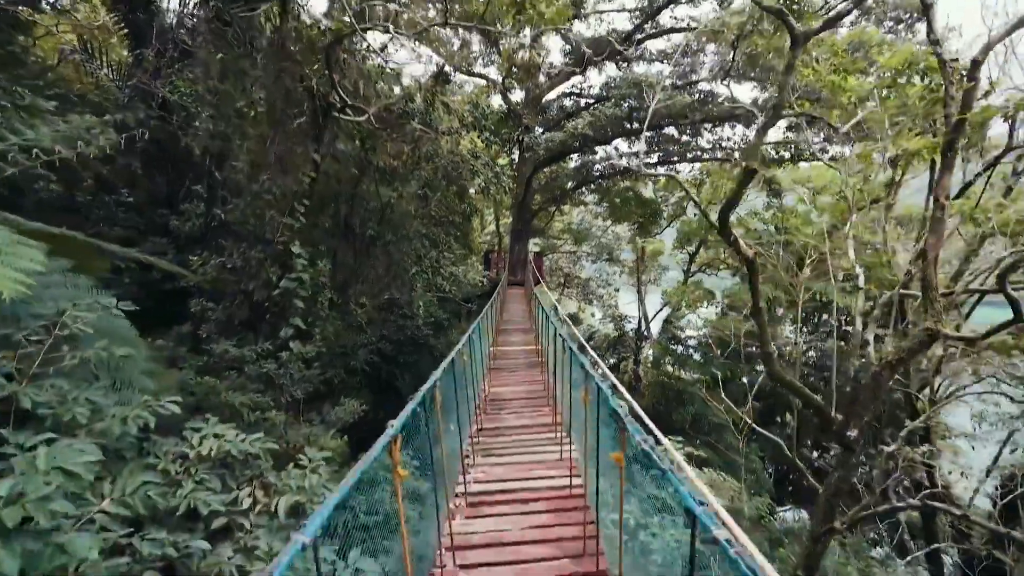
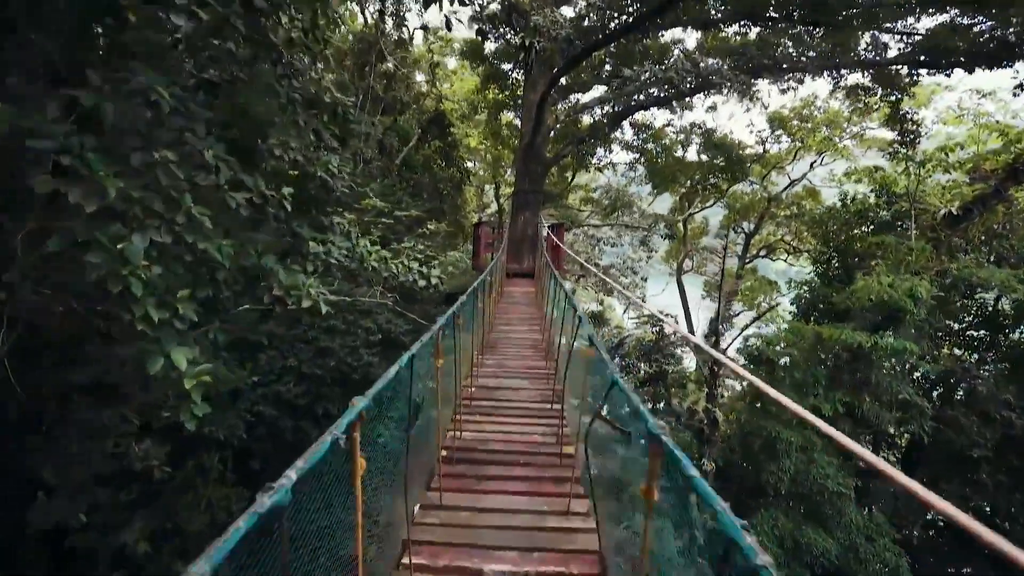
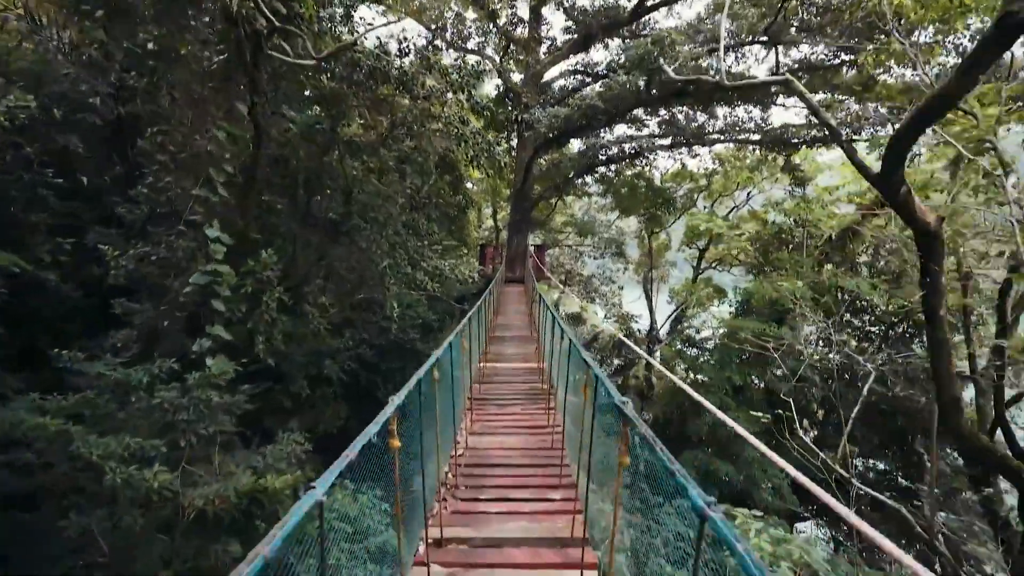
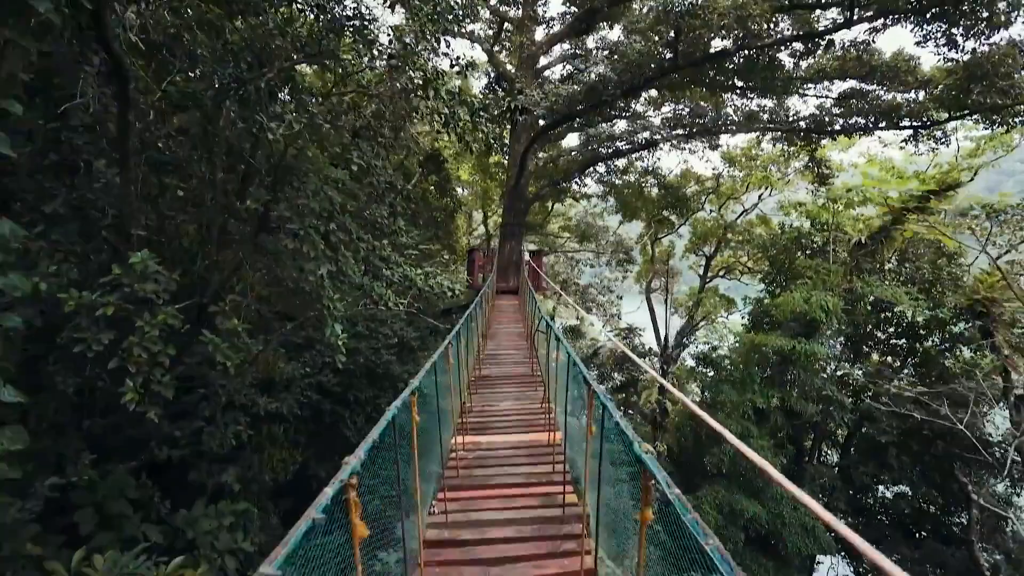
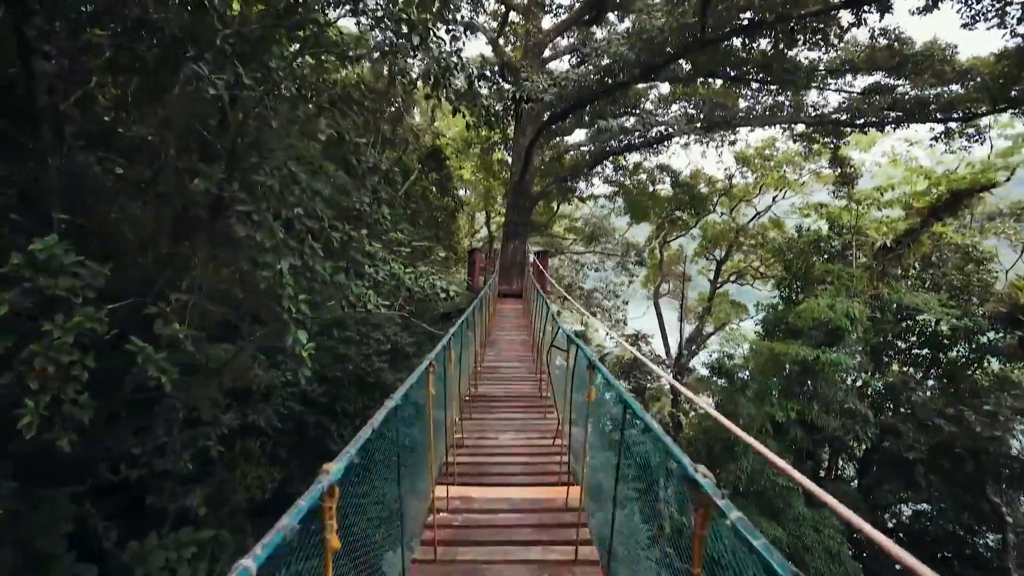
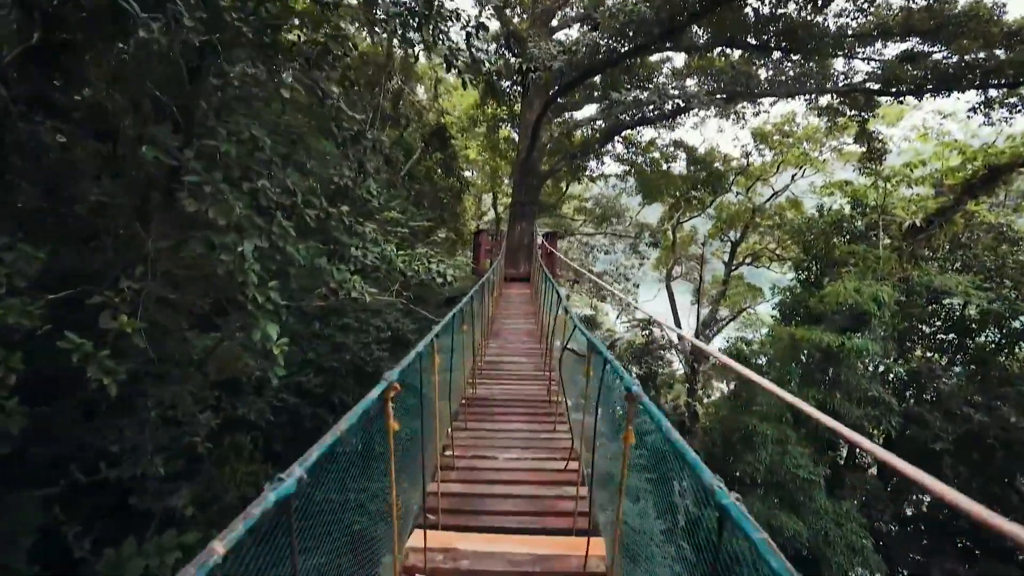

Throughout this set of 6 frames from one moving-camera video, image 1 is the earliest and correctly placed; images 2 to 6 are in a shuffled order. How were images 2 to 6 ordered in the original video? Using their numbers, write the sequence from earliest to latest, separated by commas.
3, 4, 5, 6, 2
